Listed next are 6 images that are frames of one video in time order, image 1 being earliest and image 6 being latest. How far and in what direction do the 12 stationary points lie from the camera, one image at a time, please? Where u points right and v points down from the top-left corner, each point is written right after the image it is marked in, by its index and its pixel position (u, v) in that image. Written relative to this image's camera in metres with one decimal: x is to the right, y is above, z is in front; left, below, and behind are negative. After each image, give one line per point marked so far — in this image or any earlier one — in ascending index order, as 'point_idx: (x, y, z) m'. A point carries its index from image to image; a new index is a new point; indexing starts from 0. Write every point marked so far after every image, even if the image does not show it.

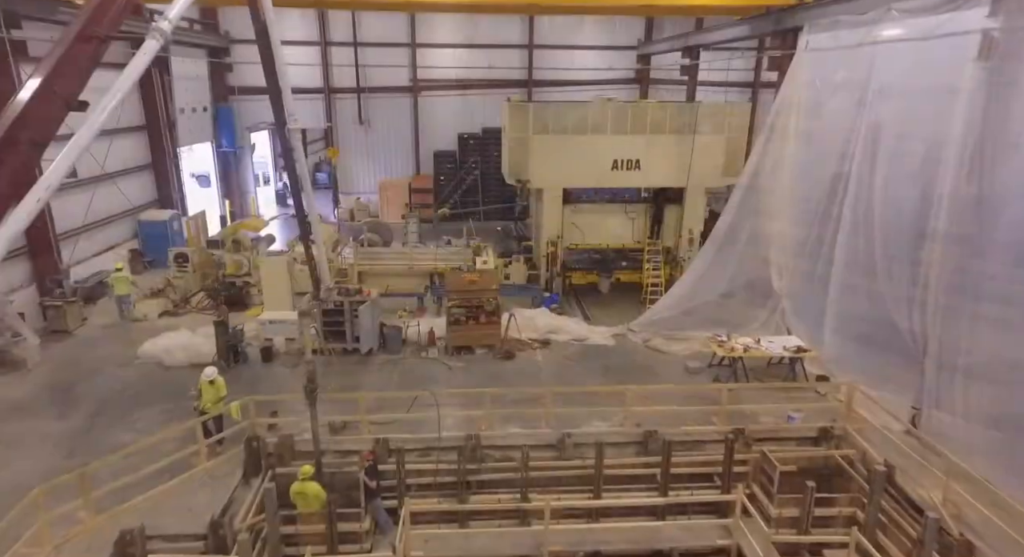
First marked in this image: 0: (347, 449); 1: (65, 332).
0: (-2.4, -2.5, +8.9) m
1: (-9.3, -1.1, +12.4) m
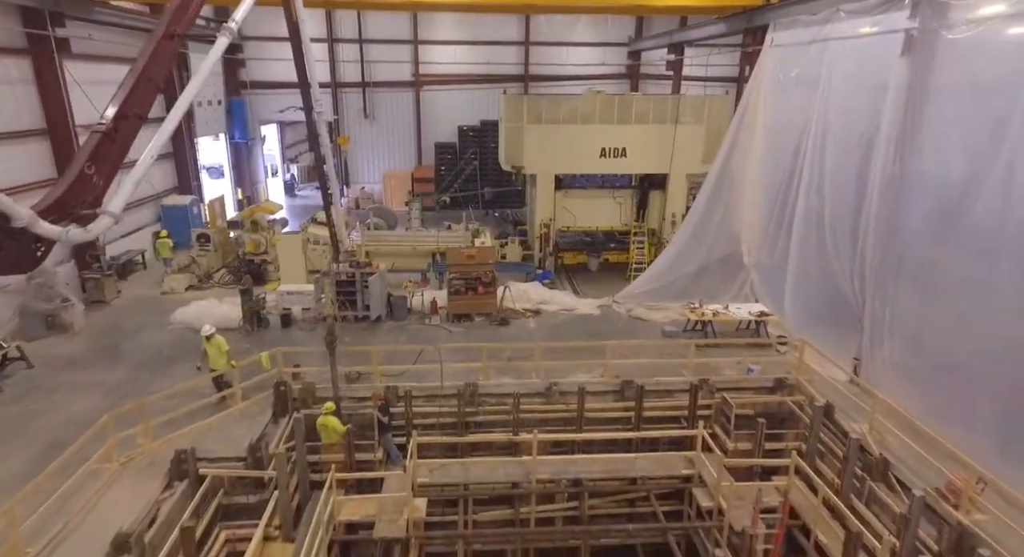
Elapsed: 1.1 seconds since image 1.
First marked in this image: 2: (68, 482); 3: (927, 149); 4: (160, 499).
0: (-2.6, -2.0, +10.3) m
1: (-9.4, -0.5, +13.7) m
2: (-5.7, -2.6, +7.7) m
3: (+5.8, +1.8, +8.4) m
4: (-4.5, -2.8, +7.7) m
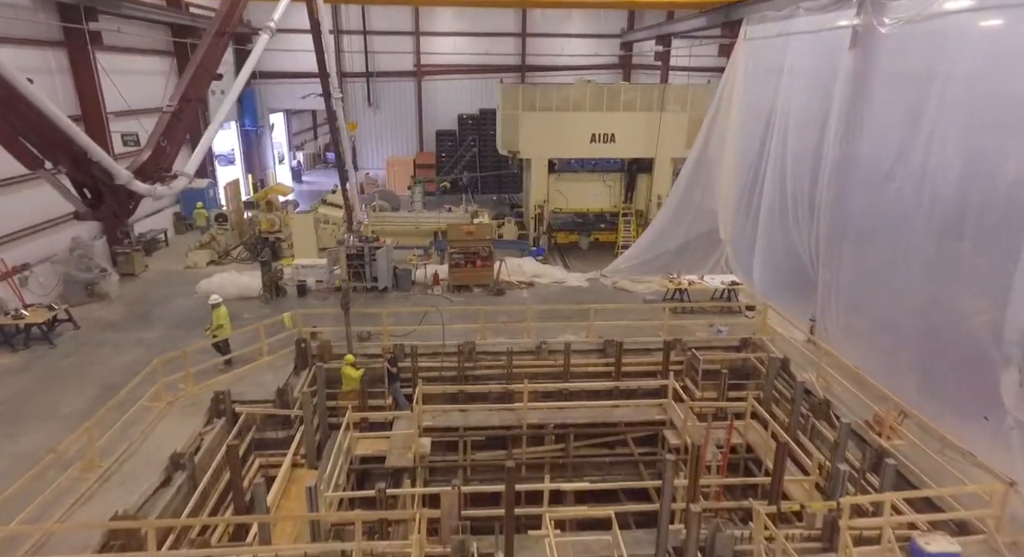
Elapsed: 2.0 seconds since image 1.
0: (-2.7, -1.4, +11.5) m
1: (-9.5, +0.1, +15.0) m
2: (-5.8, -2.1, +9.1) m
3: (+5.7, +2.3, +9.6) m
4: (-4.6, -2.3, +9.0) m
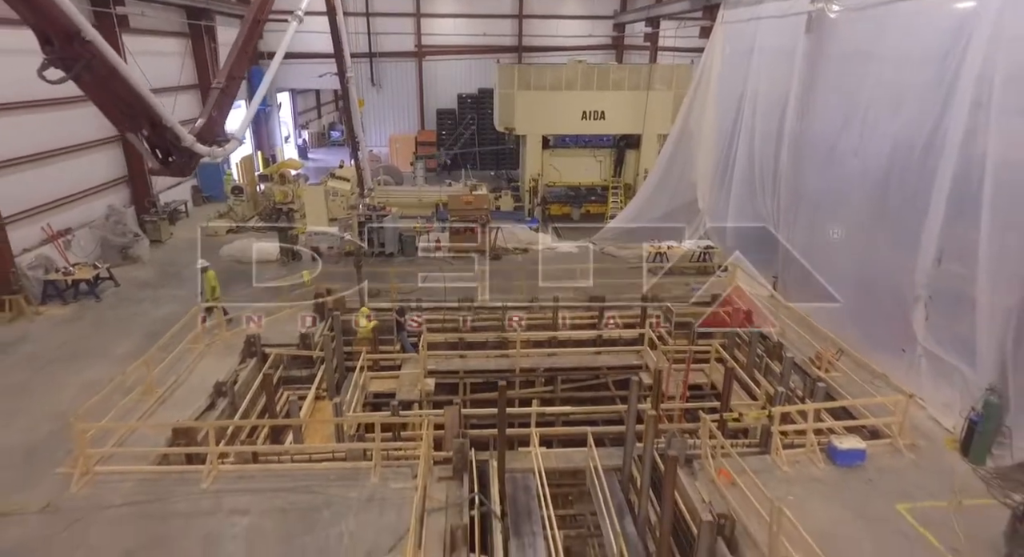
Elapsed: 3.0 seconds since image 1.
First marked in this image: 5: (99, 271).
0: (-2.8, -0.6, +12.9) m
1: (-9.6, +1.0, +16.3) m
2: (-6.0, -1.3, +10.5) m
3: (+5.5, +3.1, +10.9) m
4: (-4.7, -1.5, +10.4) m
5: (-8.7, +0.2, +12.5) m
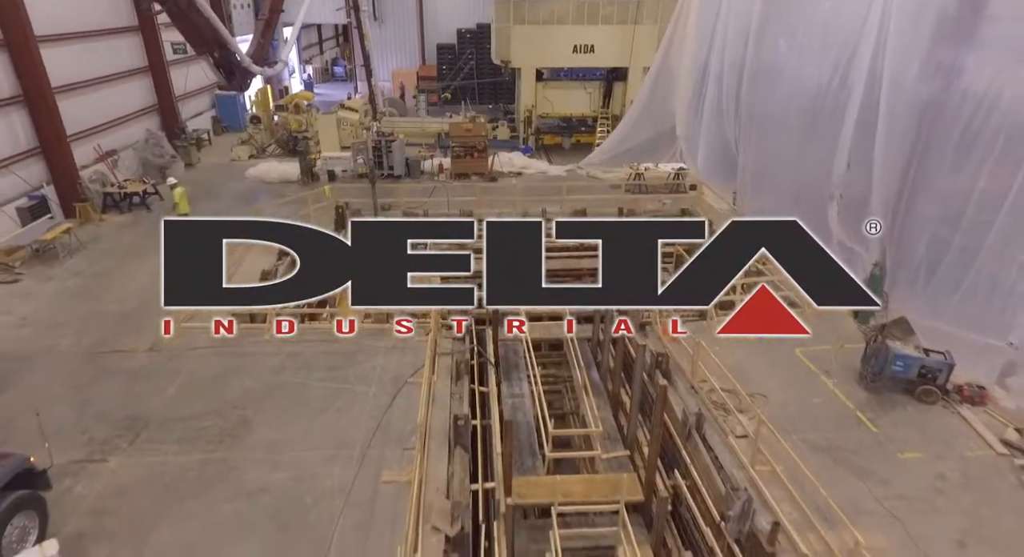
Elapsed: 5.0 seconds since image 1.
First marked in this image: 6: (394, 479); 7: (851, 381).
0: (-2.9, +1.5, +14.9) m
1: (-9.8, +3.5, +18.1) m
2: (-6.1, +0.6, +12.5) m
3: (+5.4, +5.0, +12.6) m
4: (-4.9, +0.3, +12.5) m
5: (-8.8, +2.3, +14.5) m
6: (-1.3, -2.2, +6.6) m
7: (+4.6, -1.4, +8.2) m
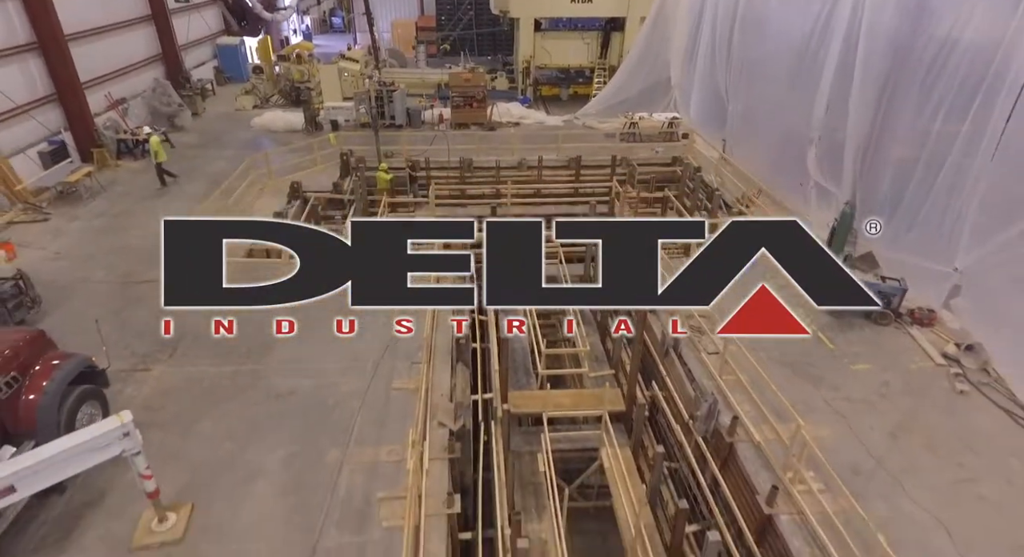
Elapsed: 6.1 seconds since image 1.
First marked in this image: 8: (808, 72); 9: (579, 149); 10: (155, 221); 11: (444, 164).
0: (-3.0, +3.0, +15.5) m
1: (-9.8, +5.1, +18.6) m
2: (-6.2, +1.8, +13.2) m
3: (+5.4, +6.2, +12.9) m
4: (-4.9, +1.6, +13.2) m
5: (-8.8, +3.7, +15.0) m
6: (-1.3, -1.3, +7.5) m
7: (+4.6, -0.4, +9.0) m
8: (+5.6, +3.9, +11.3) m
9: (+1.8, +3.5, +16.0) m
10: (-7.0, +1.1, +11.7) m
11: (-1.8, +2.9, +15.6) m
